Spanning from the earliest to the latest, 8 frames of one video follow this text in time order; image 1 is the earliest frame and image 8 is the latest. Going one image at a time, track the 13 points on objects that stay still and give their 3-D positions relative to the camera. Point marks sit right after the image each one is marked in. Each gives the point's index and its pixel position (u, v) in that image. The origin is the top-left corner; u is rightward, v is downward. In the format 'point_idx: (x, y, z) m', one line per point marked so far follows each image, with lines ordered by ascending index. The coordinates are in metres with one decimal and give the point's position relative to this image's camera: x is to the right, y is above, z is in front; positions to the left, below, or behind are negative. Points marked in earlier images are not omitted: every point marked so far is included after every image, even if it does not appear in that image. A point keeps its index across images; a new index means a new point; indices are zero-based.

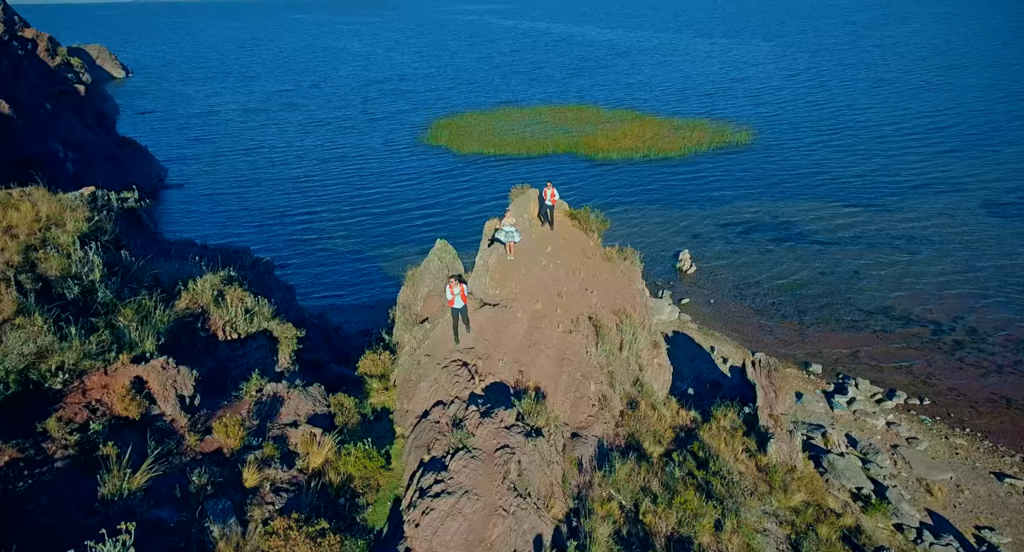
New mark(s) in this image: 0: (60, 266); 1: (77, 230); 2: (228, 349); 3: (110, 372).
0: (-7.1, +0.2, +11.1) m
1: (-7.5, +0.8, +12.1) m
2: (-5.4, -1.4, +13.2) m
3: (-5.7, -1.4, +9.9) m
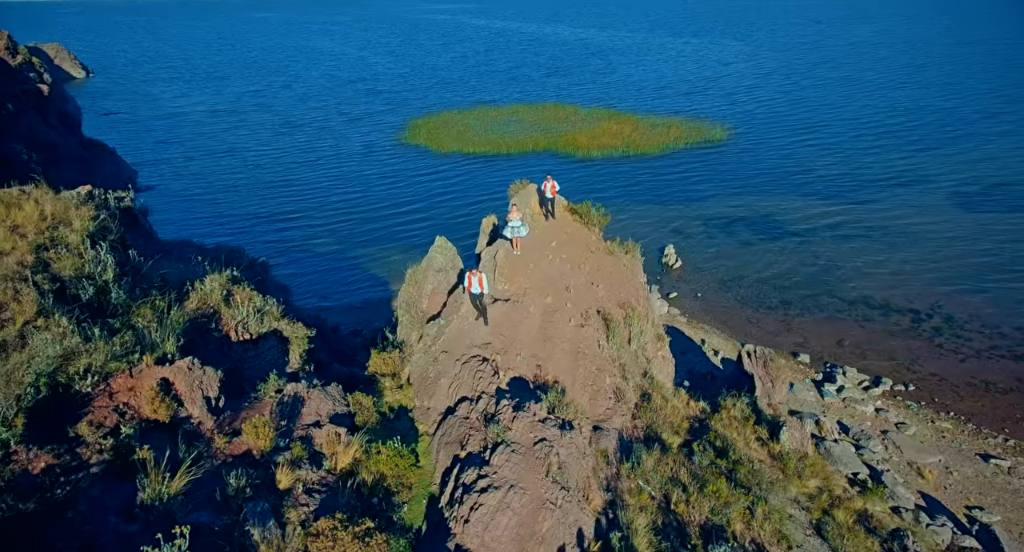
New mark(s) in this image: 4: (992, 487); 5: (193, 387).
0: (-6.6, +0.2, +10.7) m
1: (-7.1, +0.8, +11.7) m
2: (-5.0, -1.4, +12.8) m
3: (-5.1, -1.3, +9.5) m
4: (+13.4, -6.0, +19.8) m
5: (-4.5, -1.6, +9.8) m
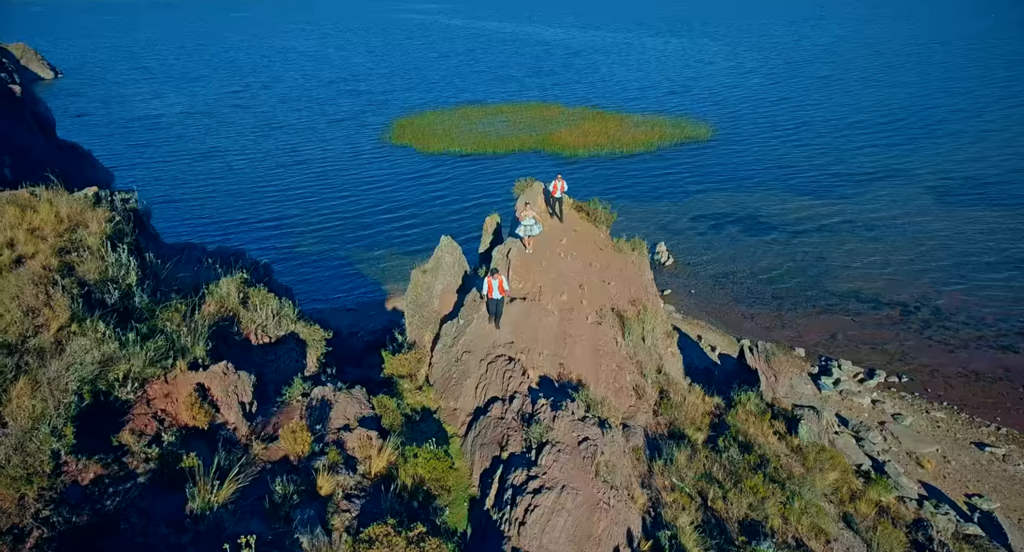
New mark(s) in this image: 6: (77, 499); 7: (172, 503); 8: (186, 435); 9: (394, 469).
0: (-6.1, +0.1, +10.3) m
1: (-6.6, +0.7, +11.3) m
2: (-4.5, -1.4, +12.5) m
3: (-4.5, -1.4, +9.2) m
4: (+13.7, -5.7, +20.2) m
5: (-3.9, -1.6, +9.5) m
6: (-4.6, -2.4, +7.4) m
7: (-3.8, -2.5, +7.7) m
8: (-4.1, -2.0, +8.8) m
9: (-1.8, -2.8, +10.3) m
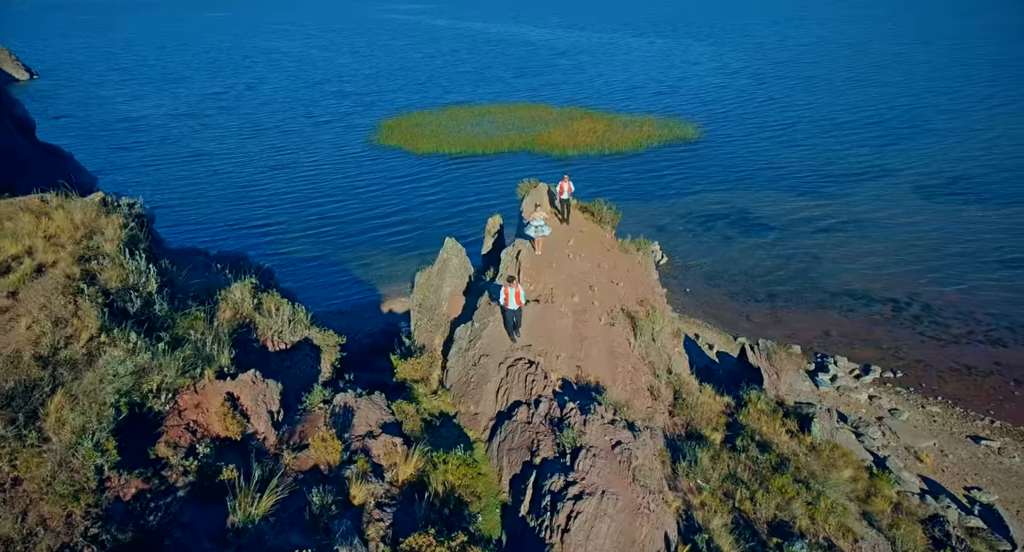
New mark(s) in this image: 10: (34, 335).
0: (-5.6, 0.0, +10.0) m
1: (-6.2, +0.6, +11.0) m
2: (-4.1, -1.5, +12.3) m
3: (-4.0, -1.5, +9.0) m
4: (+13.9, -5.6, +20.5) m
5: (-3.4, -1.7, +9.3) m
6: (-4.0, -2.5, +7.2) m
7: (-3.2, -2.6, +7.5) m
8: (-3.6, -2.1, +8.6) m
9: (-1.3, -2.9, +10.1) m
10: (-6.1, -0.8, +9.2) m
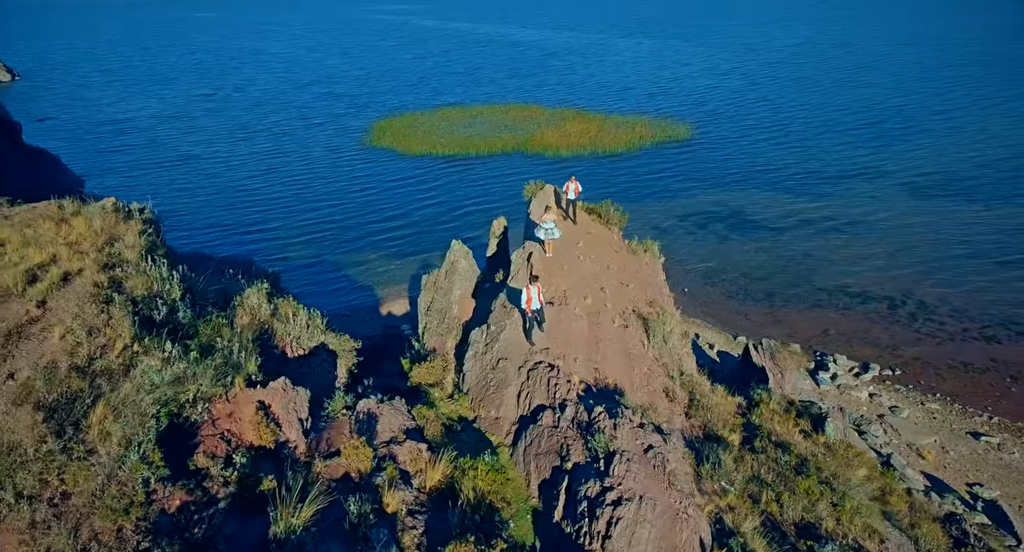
0: (-5.2, -0.1, +9.9) m
1: (-5.8, +0.5, +10.8) m
2: (-3.8, -1.6, +12.2) m
3: (-3.6, -1.6, +8.9) m
4: (+14.1, -5.6, +20.7) m
5: (-2.9, -1.7, +9.2) m
6: (-3.5, -2.5, +7.1) m
7: (-2.7, -2.7, +7.4) m
8: (-3.1, -2.2, +8.5) m
9: (-0.9, -3.0, +10.1) m
10: (-5.6, -0.9, +9.1) m
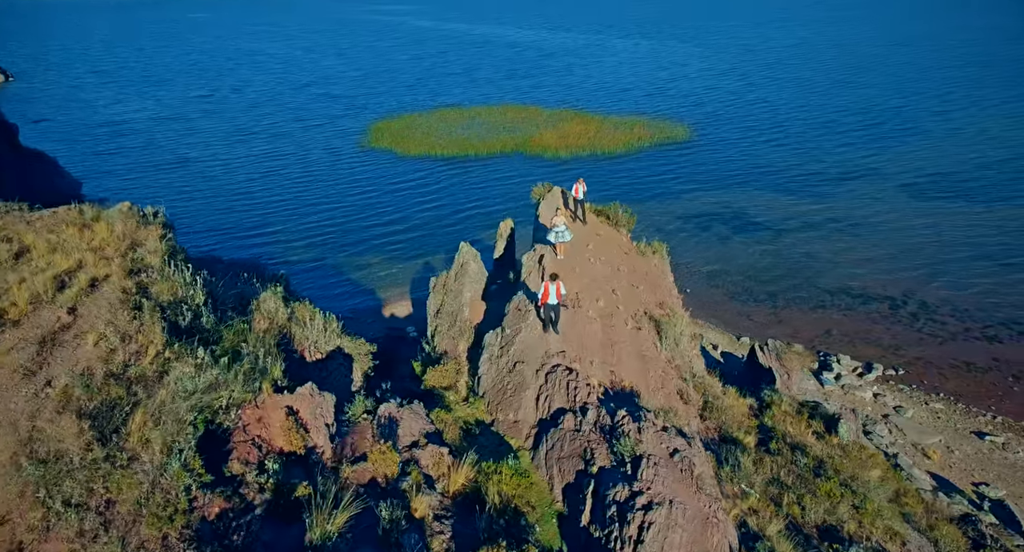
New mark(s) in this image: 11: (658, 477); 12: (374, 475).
0: (-4.9, -0.2, +9.8) m
1: (-5.5, +0.4, +10.8) m
2: (-3.4, -1.6, +12.1) m
3: (-3.2, -1.6, +8.8) m
4: (+14.4, -5.6, +20.8) m
5: (-2.6, -1.8, +9.1) m
6: (-3.2, -2.6, +7.0) m
7: (-2.4, -2.7, +7.4) m
8: (-2.8, -2.3, +8.4) m
9: (-0.5, -3.0, +10.1) m
10: (-5.3, -1.0, +9.0) m
11: (+1.9, -2.7, +9.4) m
12: (-1.8, -2.7, +9.4) m
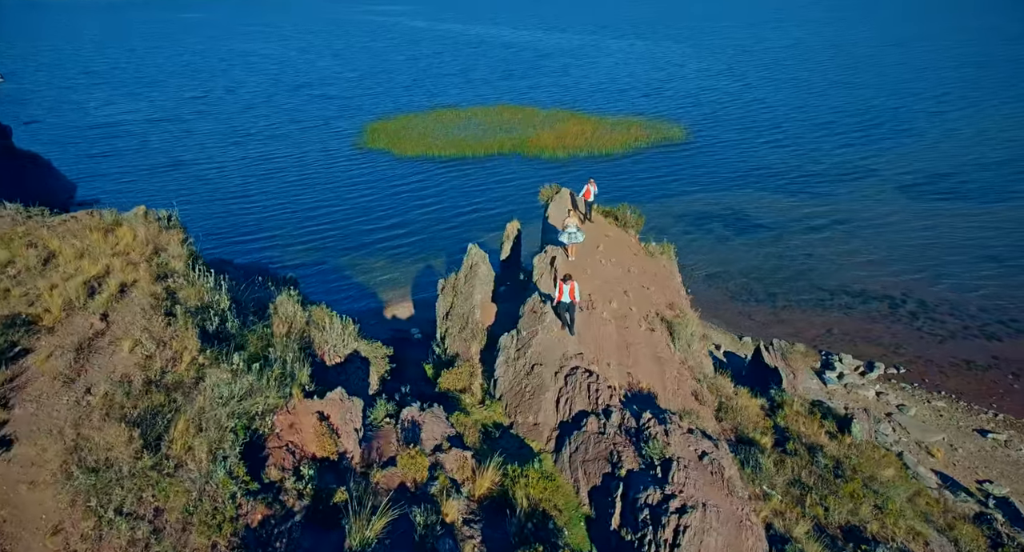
0: (-4.5, -0.3, +9.7) m
1: (-5.1, +0.4, +10.7) m
2: (-3.1, -1.7, +12.1) m
3: (-2.8, -1.7, +8.8) m
4: (+14.7, -5.6, +21.0) m
5: (-2.2, -1.9, +9.1) m
6: (-2.7, -2.7, +7.0) m
7: (-1.9, -2.8, +7.3) m
8: (-2.3, -2.3, +8.4) m
9: (-0.1, -3.1, +10.0) m
10: (-4.9, -1.1, +8.9) m
11: (+2.3, -2.7, +9.4) m
12: (-1.4, -2.7, +9.3) m
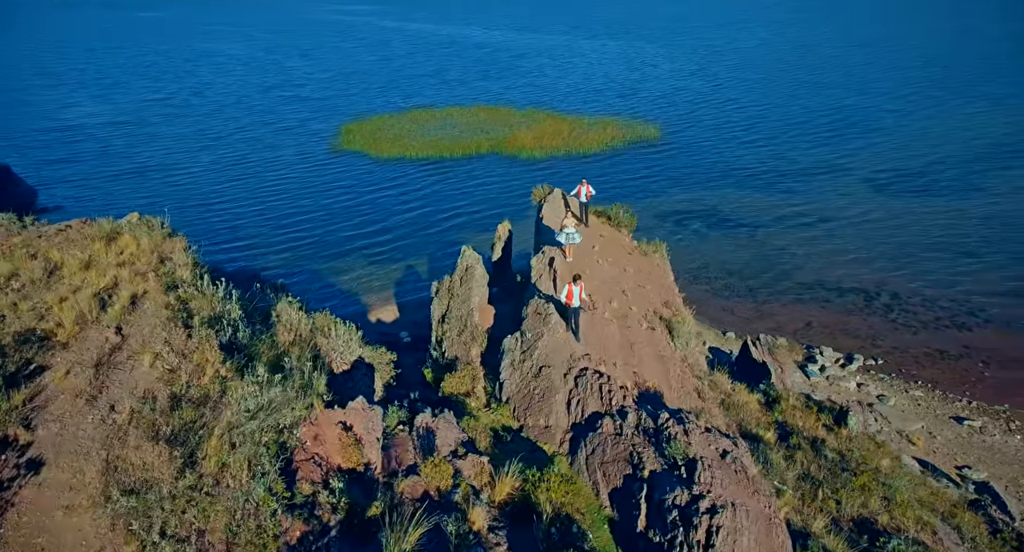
0: (-4.2, -0.4, +9.4) m
1: (-4.9, +0.2, +10.4) m
2: (-2.9, -1.8, +11.8) m
3: (-2.4, -1.8, +8.6) m
4: (+14.5, -5.3, +21.5) m
5: (-1.8, -2.0, +8.9) m
6: (-2.3, -2.8, +6.8) m
7: (-1.5, -2.9, +7.2) m
8: (-2.0, -2.4, +8.2) m
9: (+0.2, -3.1, +9.9) m
10: (-4.5, -1.2, +8.6) m
11: (+2.7, -2.7, +9.4) m
12: (-1.1, -2.8, +9.1) m
